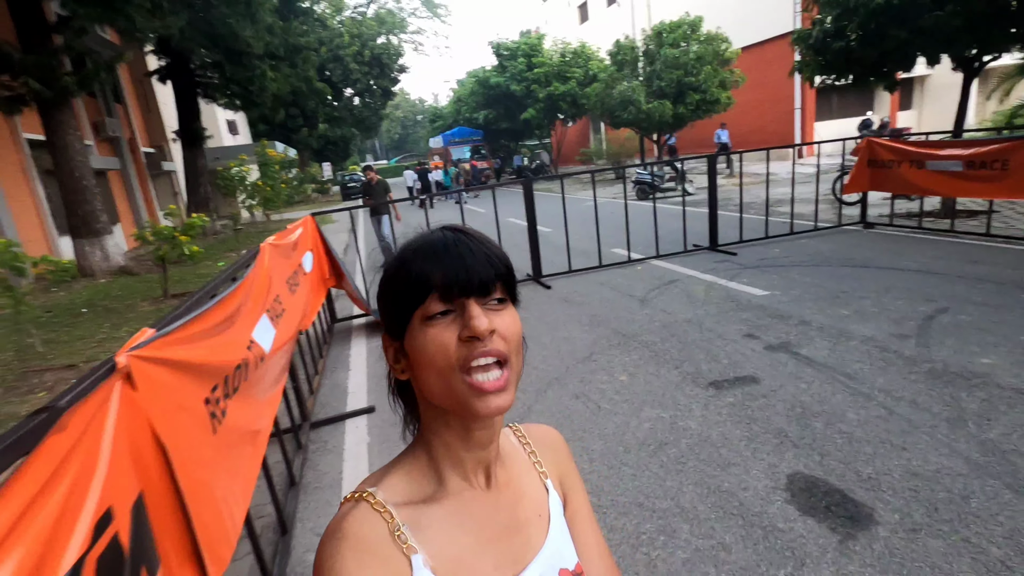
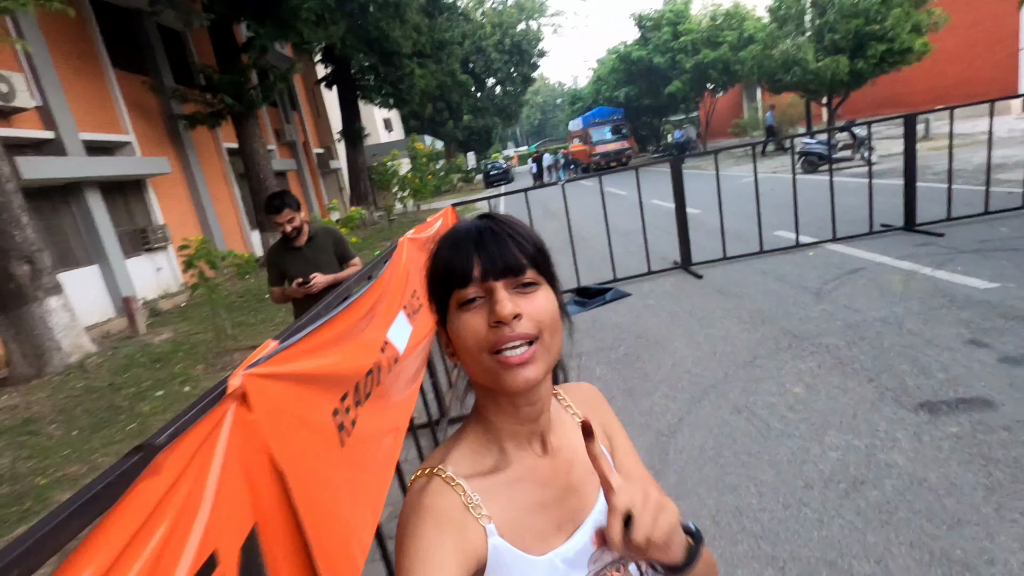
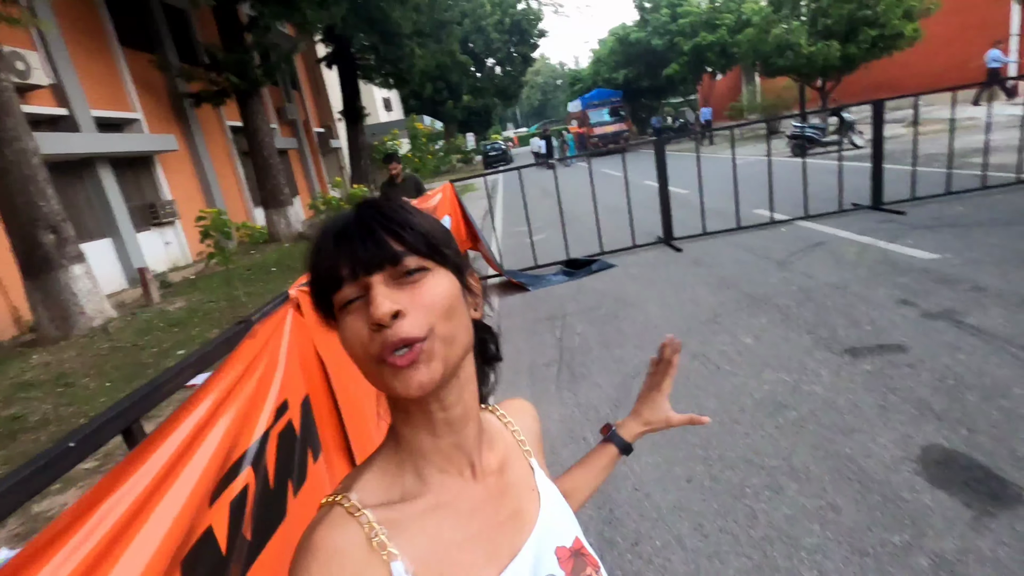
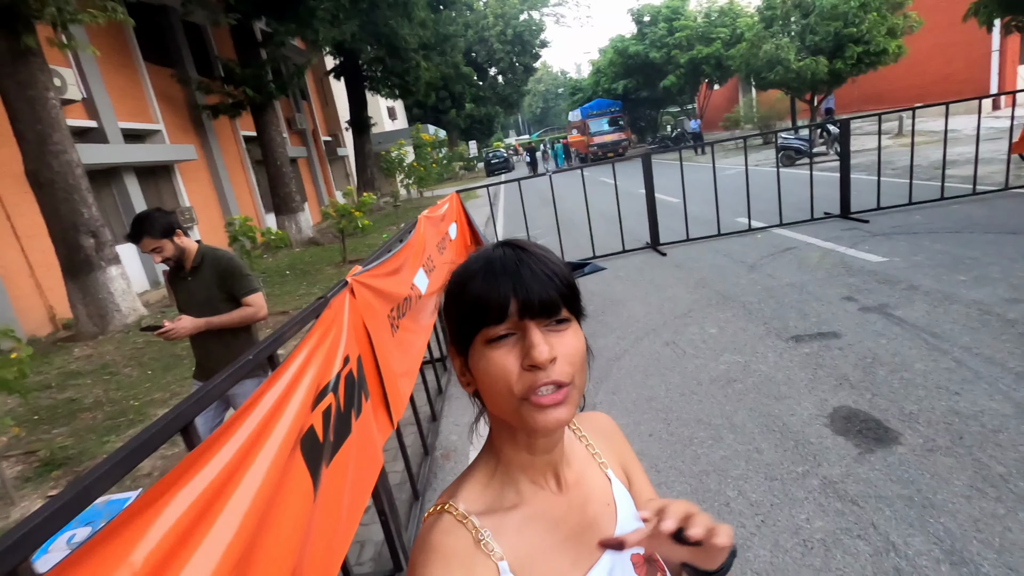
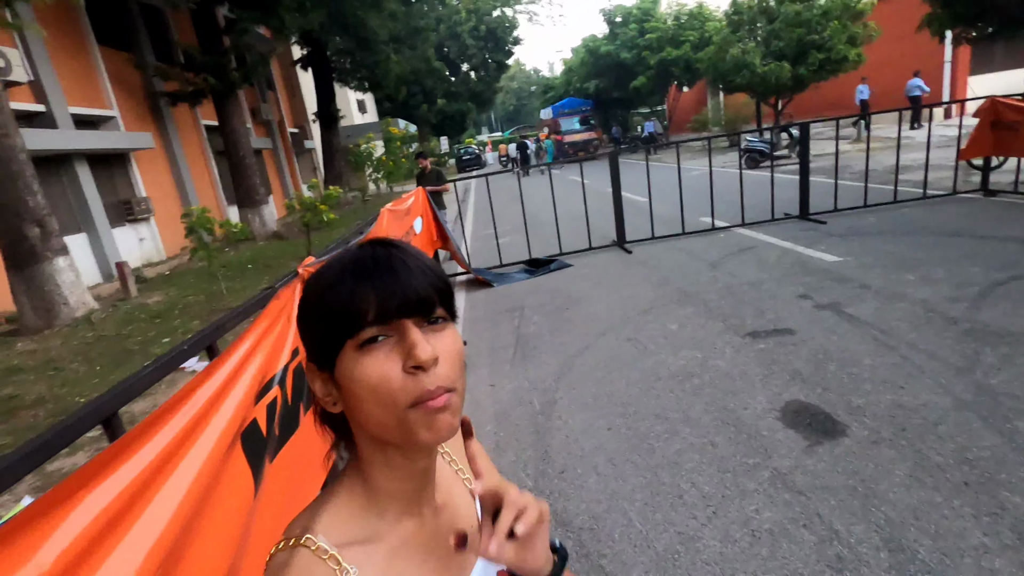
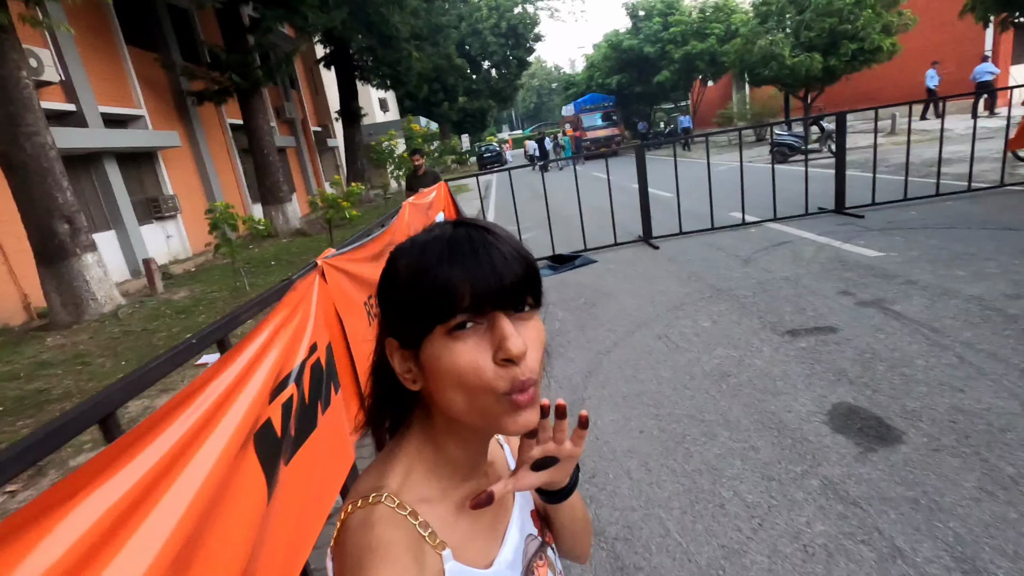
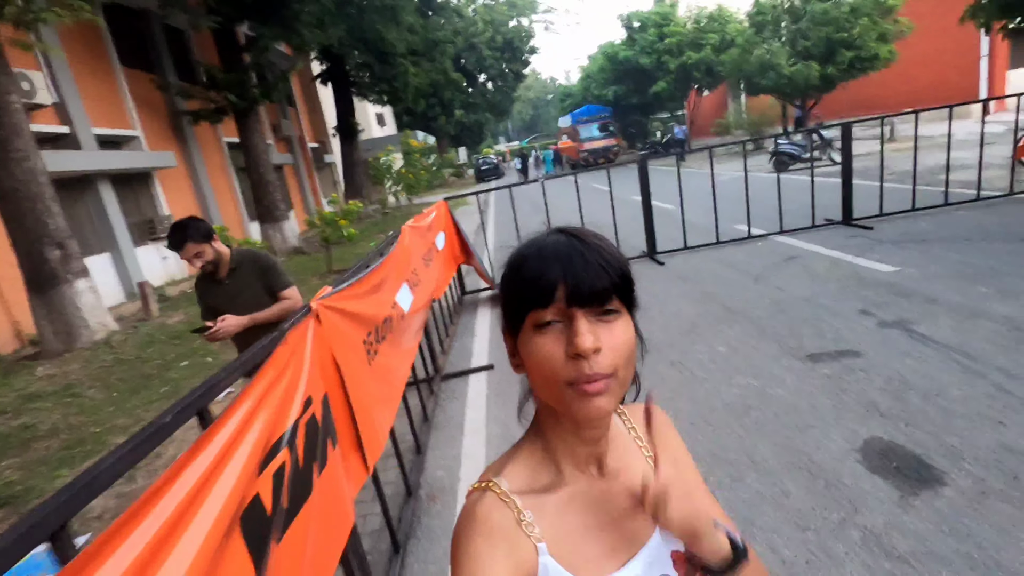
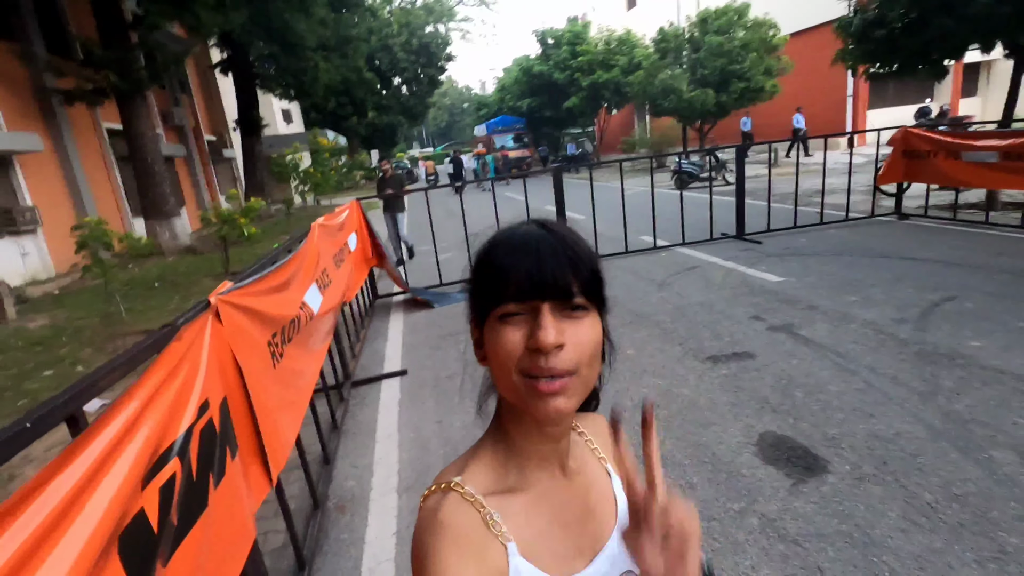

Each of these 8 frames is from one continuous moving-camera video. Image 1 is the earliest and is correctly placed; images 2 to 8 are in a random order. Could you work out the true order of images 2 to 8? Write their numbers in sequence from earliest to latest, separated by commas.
8, 5, 6, 3, 2, 7, 4
